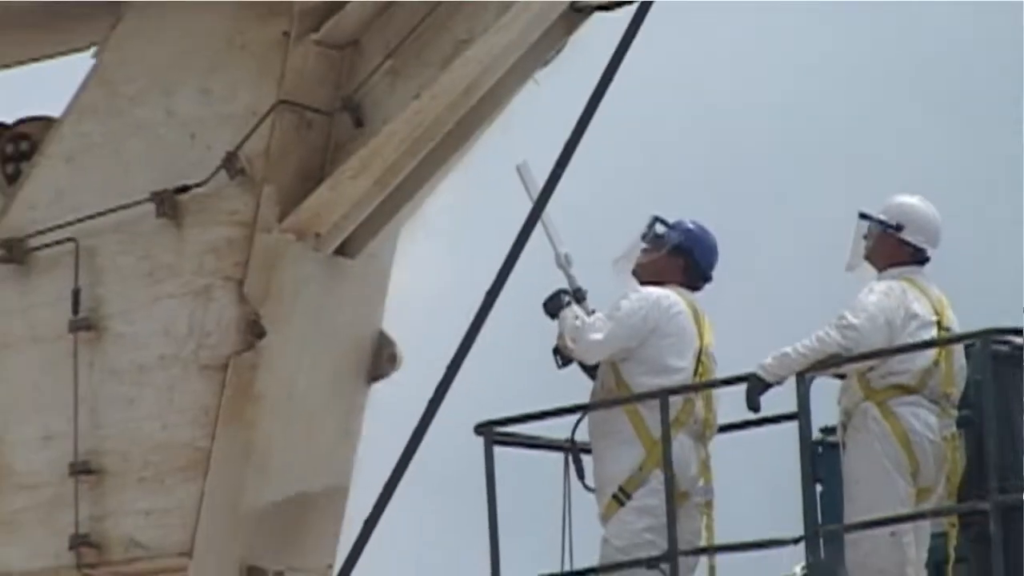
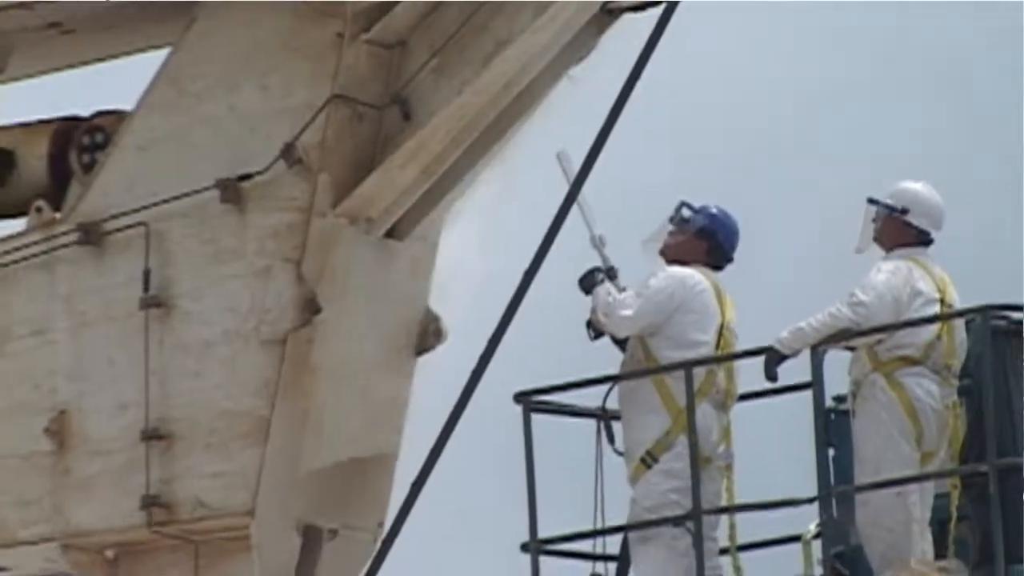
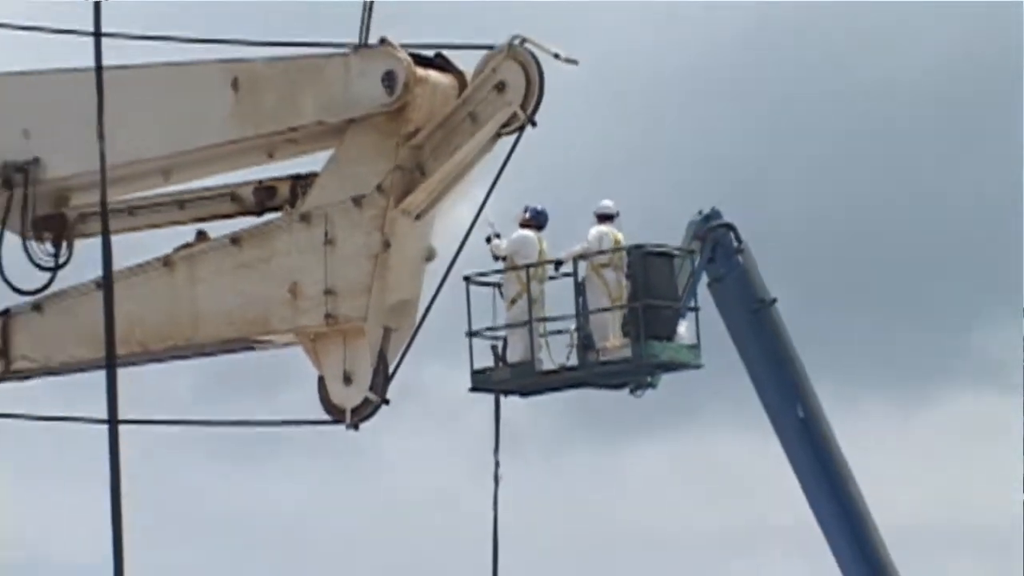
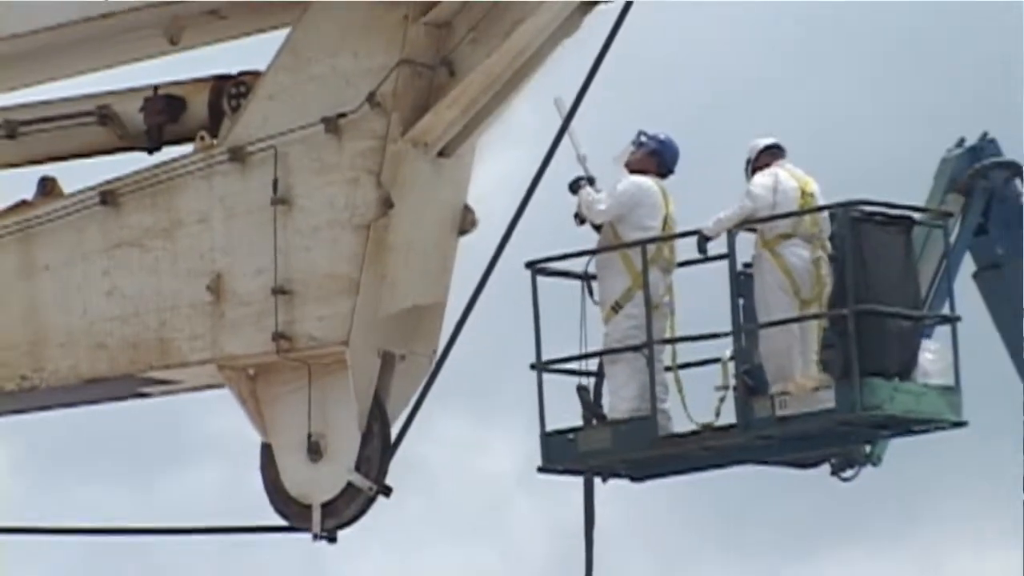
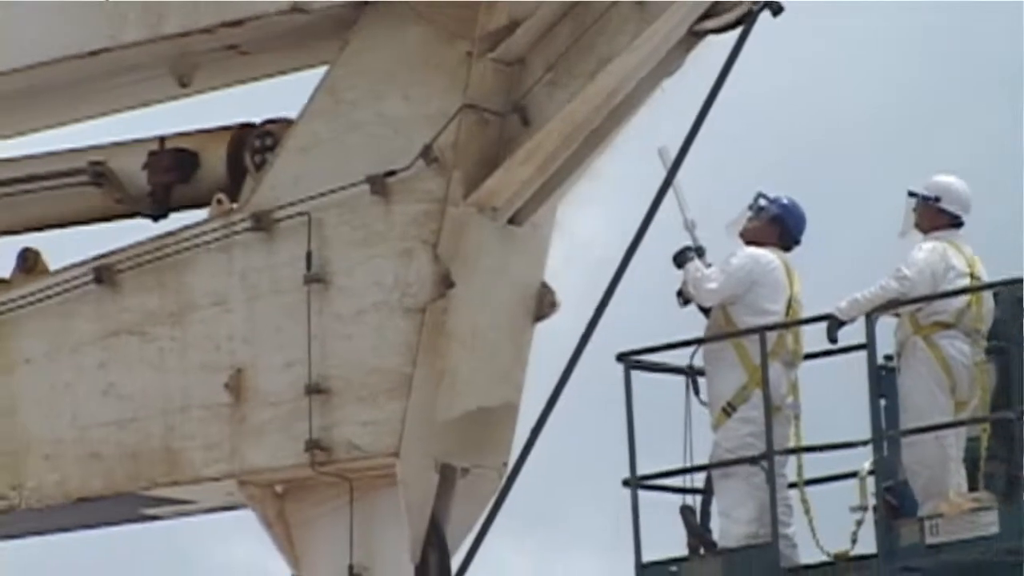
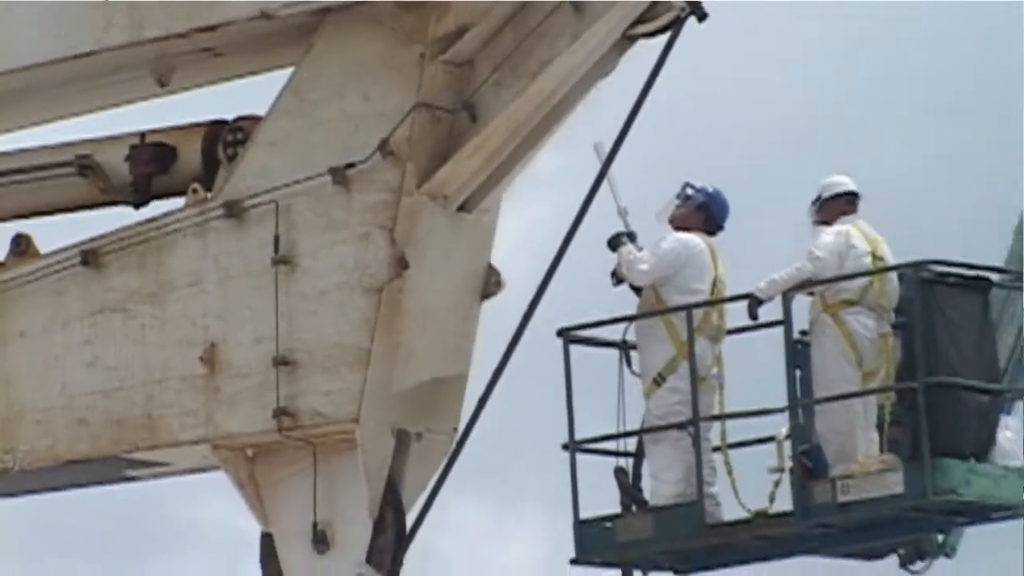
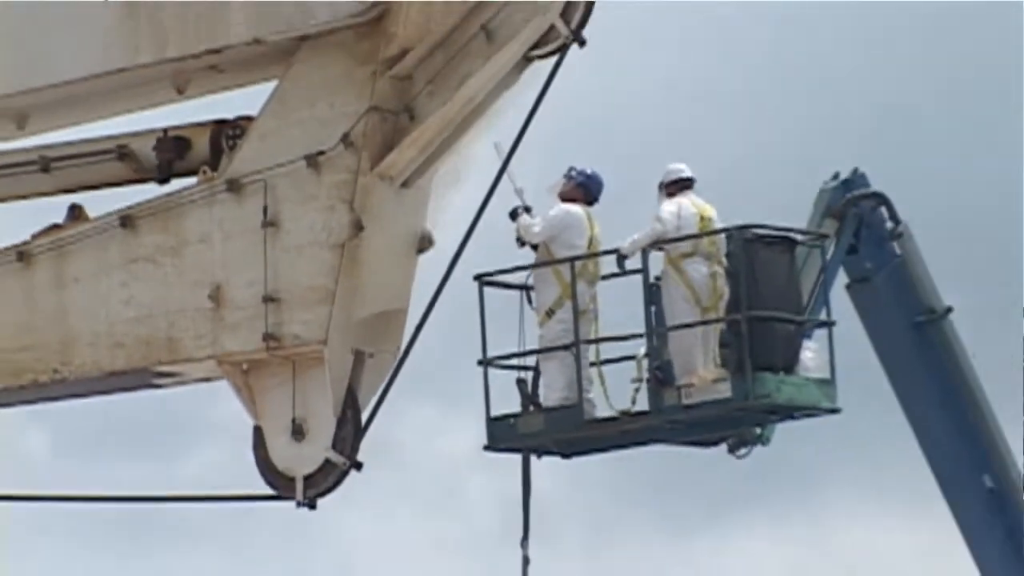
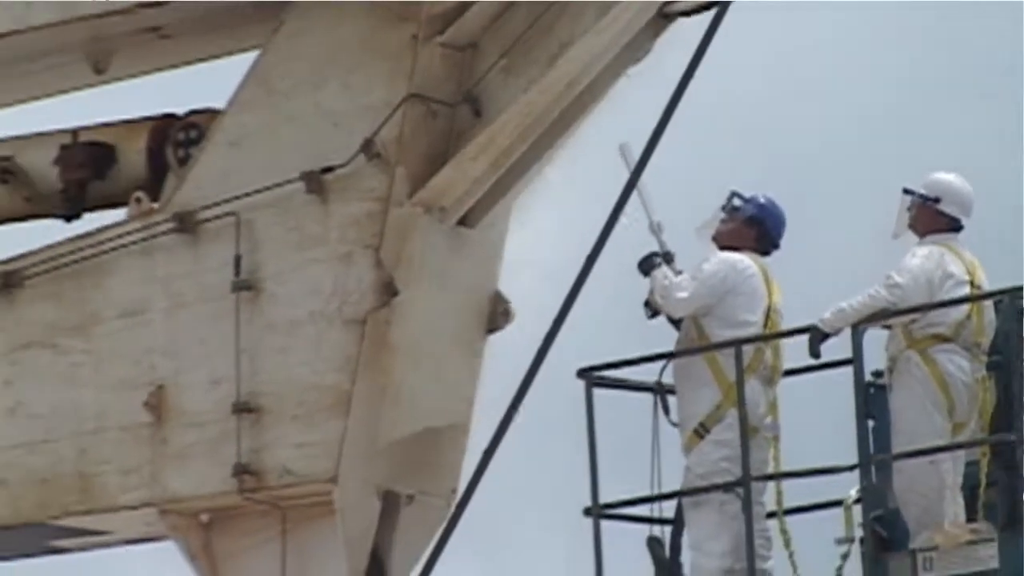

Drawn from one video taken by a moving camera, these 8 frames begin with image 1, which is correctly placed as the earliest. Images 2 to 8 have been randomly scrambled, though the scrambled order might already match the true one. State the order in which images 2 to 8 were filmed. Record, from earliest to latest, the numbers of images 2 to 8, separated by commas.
2, 8, 5, 6, 4, 7, 3
